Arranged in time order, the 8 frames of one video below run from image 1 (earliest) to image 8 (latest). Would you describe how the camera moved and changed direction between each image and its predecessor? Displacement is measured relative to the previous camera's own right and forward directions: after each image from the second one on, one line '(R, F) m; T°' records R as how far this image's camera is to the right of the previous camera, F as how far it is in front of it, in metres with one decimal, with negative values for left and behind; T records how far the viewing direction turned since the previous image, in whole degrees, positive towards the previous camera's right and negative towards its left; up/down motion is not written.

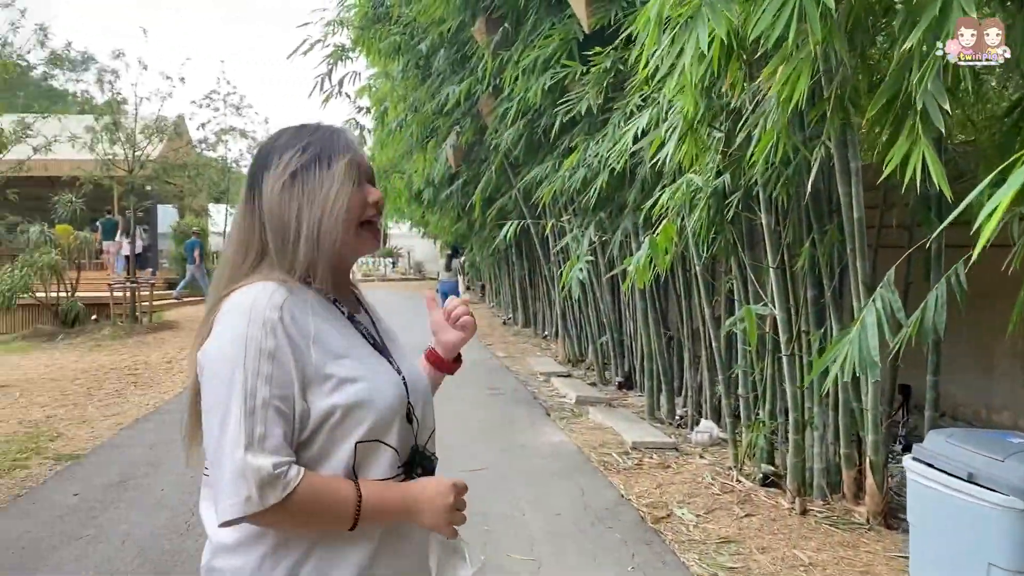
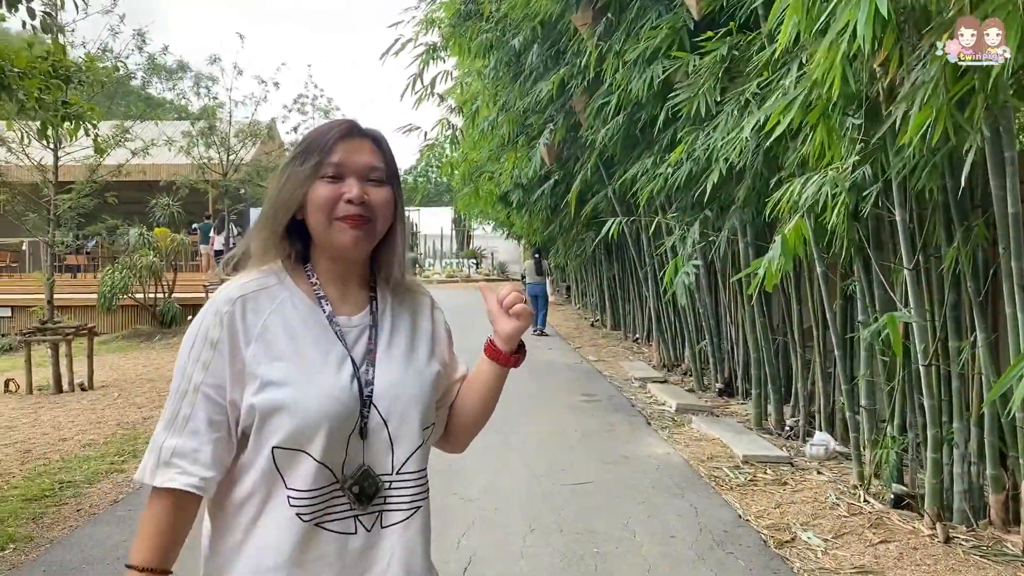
(-0.1, +0.2) m; -5°
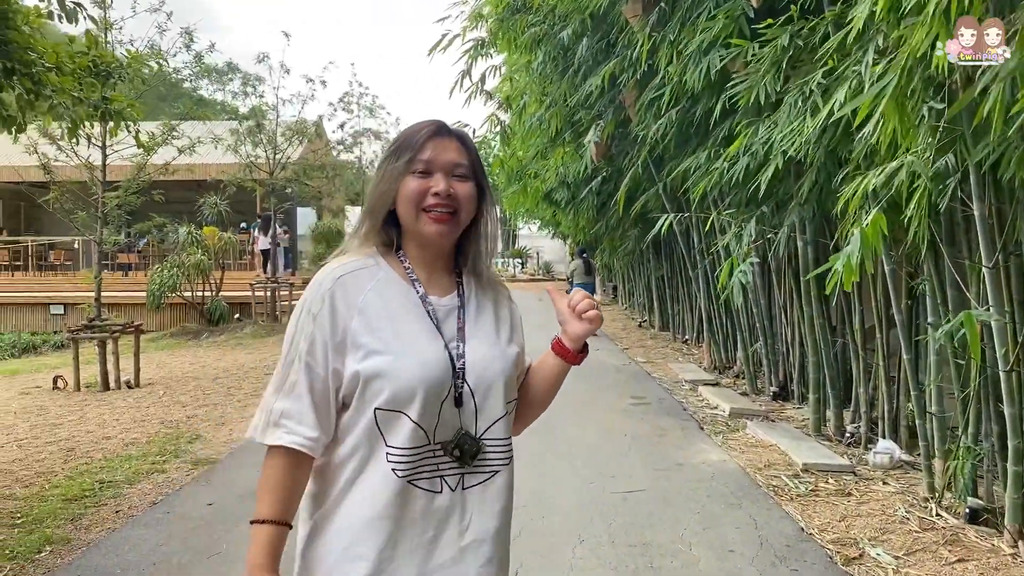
(0.0, +0.2) m; -3°
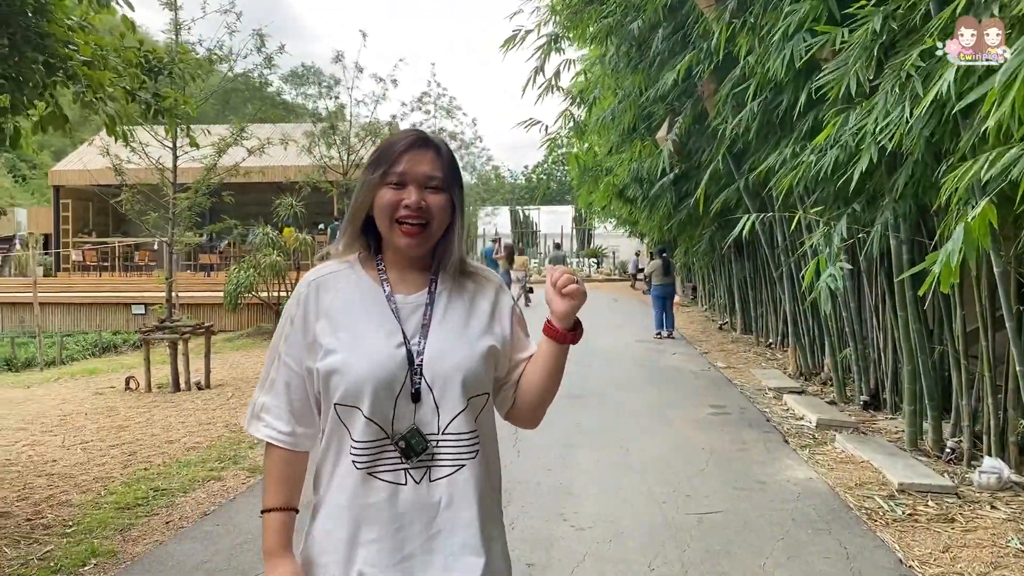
(0.0, +0.3) m; -5°
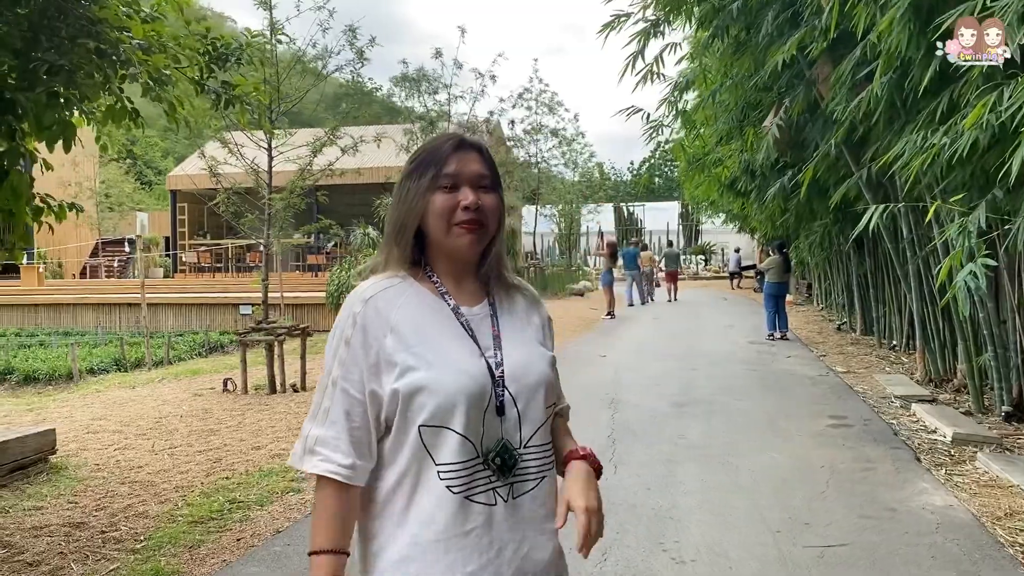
(+0.1, +0.3) m; -7°
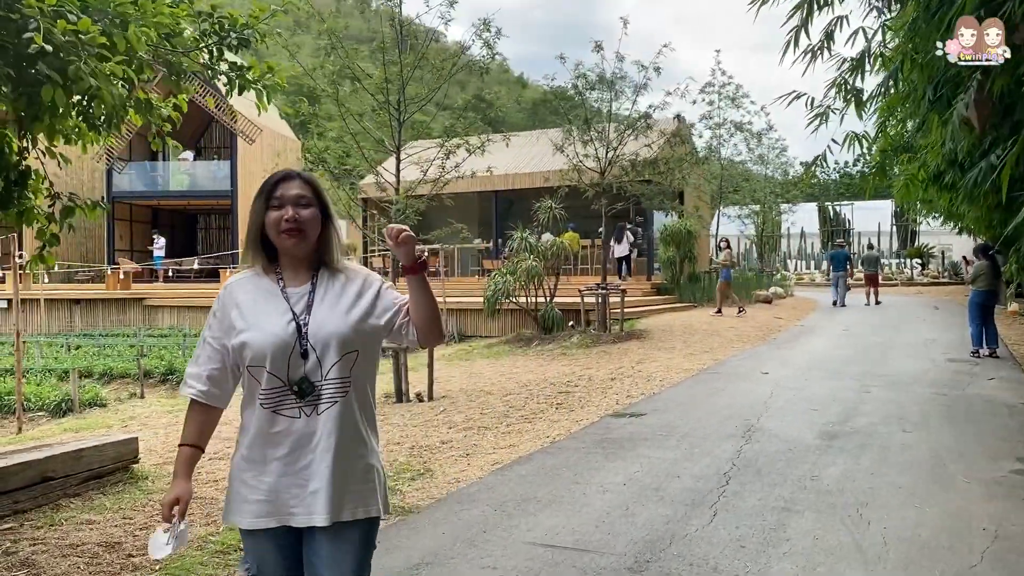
(+0.5, +0.6) m; -13°
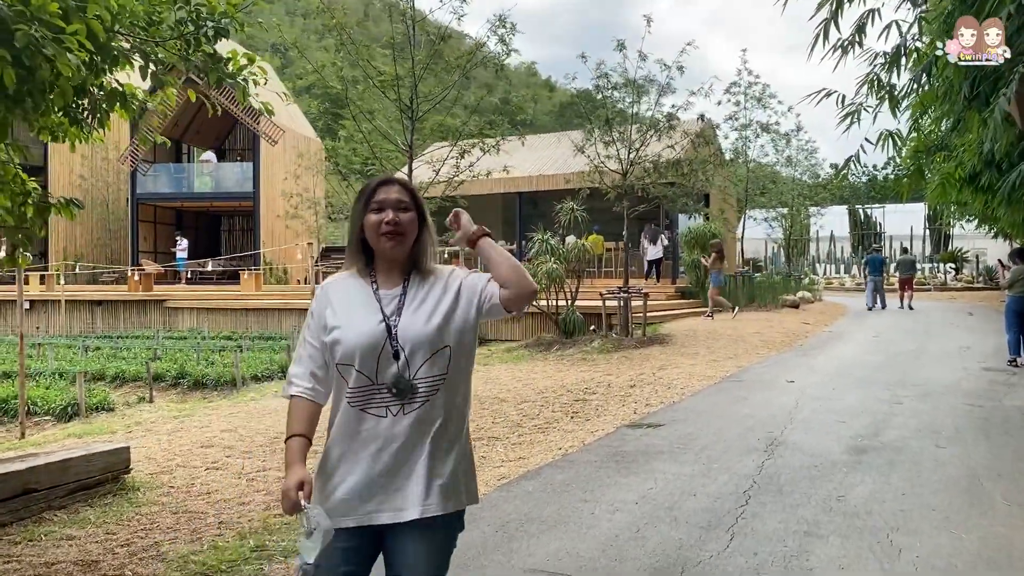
(+0.1, +0.2) m; -2°
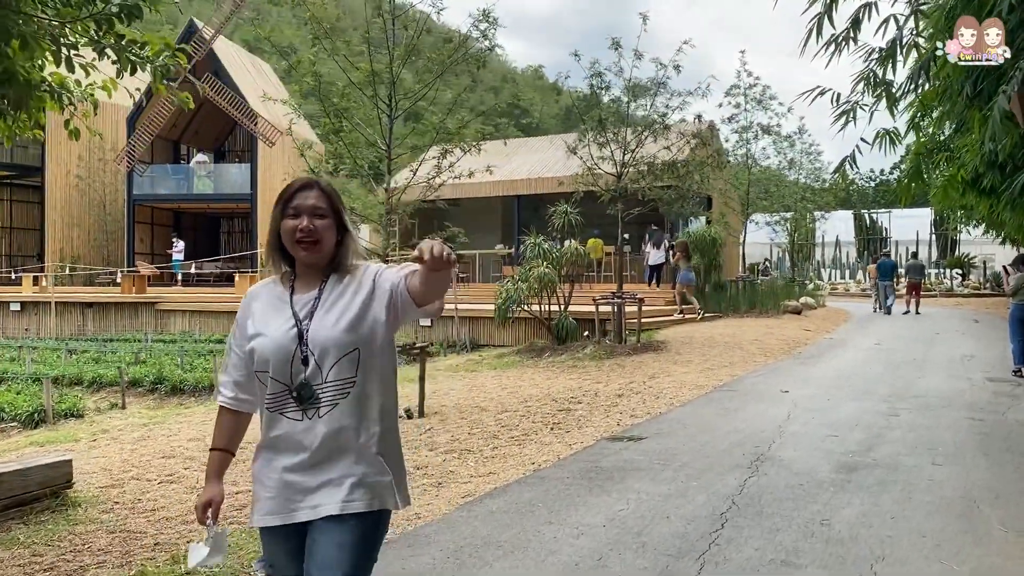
(+0.2, +0.3) m; 0°
